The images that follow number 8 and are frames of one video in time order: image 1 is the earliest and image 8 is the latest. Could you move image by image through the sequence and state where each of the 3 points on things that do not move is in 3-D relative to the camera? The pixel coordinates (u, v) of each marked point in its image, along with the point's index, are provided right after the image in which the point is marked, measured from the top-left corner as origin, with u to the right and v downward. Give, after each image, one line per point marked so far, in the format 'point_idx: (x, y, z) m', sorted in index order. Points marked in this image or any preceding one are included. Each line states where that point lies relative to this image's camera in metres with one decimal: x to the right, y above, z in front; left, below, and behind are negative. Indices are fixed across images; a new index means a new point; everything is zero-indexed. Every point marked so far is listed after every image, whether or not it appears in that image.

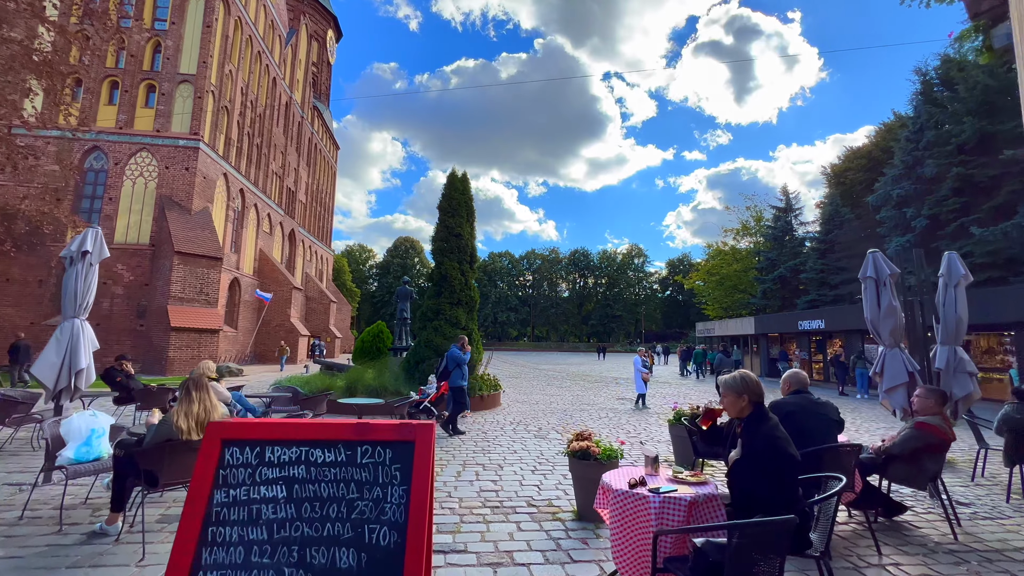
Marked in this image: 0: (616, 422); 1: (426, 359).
0: (+2.4, -3.0, +10.0) m
1: (-2.2, -1.8, +11.1) m
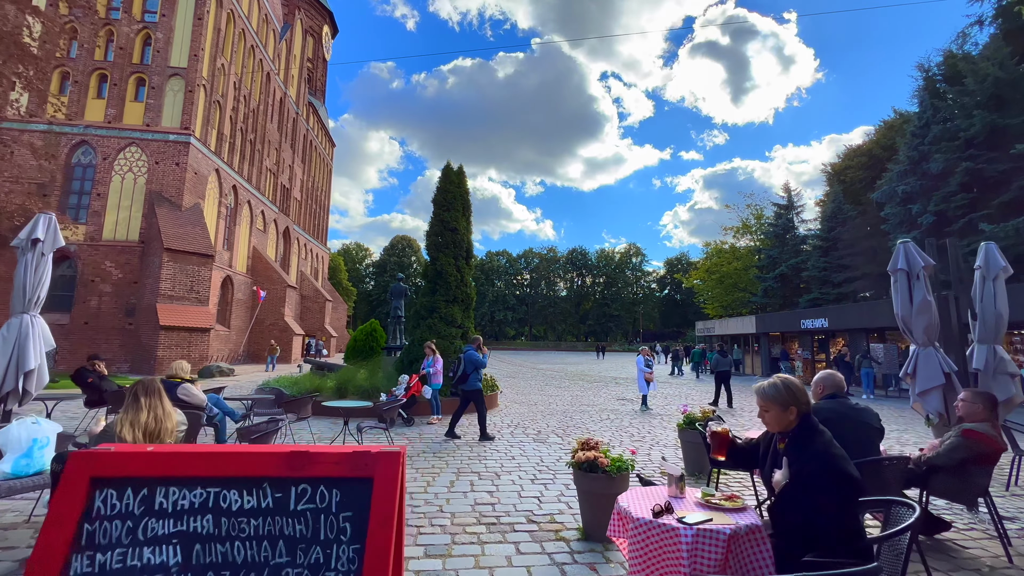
0: (+2.3, -2.9, +9.6) m
1: (-2.2, -1.7, +10.7) m
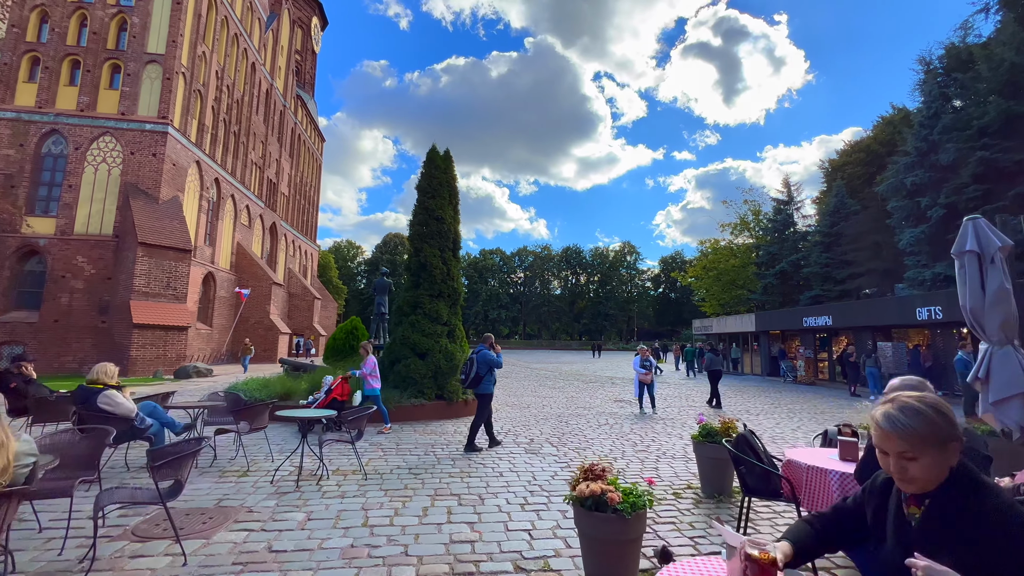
0: (+2.1, -2.8, +8.7) m
1: (-2.4, -1.6, +9.8) m
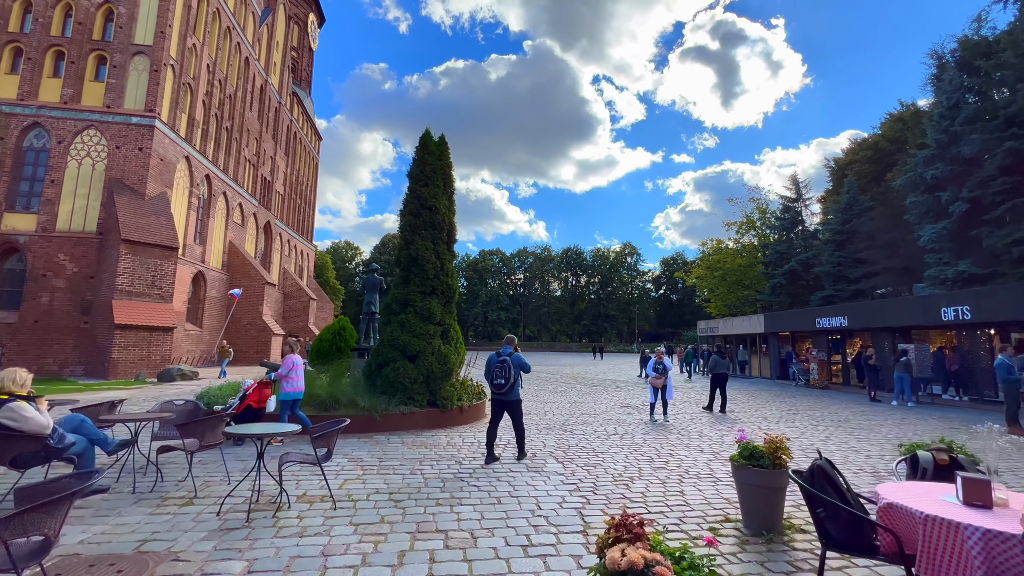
0: (+2.1, -2.7, +7.8) m
1: (-2.4, -1.5, +8.9) m
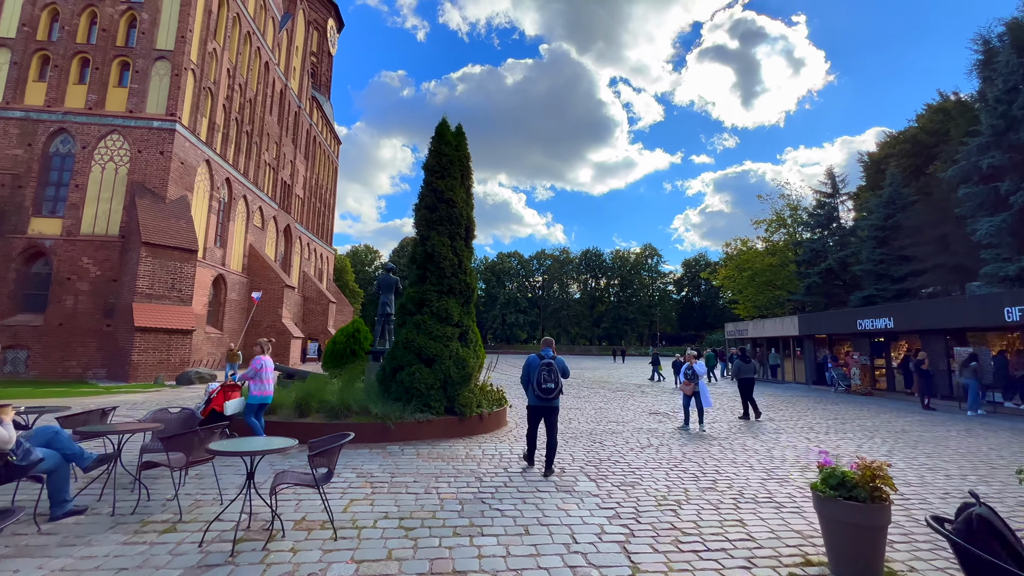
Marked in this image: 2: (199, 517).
0: (+2.5, -2.7, +7.1) m
1: (-2.0, -1.5, +8.3) m
2: (-2.8, -2.1, +4.0) m
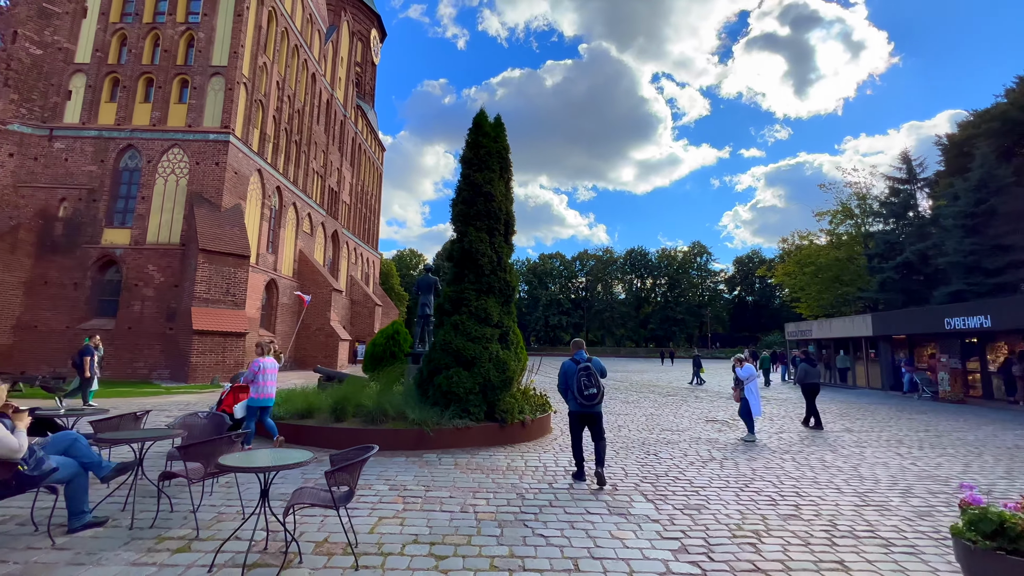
0: (+3.1, -2.6, +6.2) m
1: (-1.2, -1.4, +7.9) m
2: (-2.4, -2.0, +3.7) m
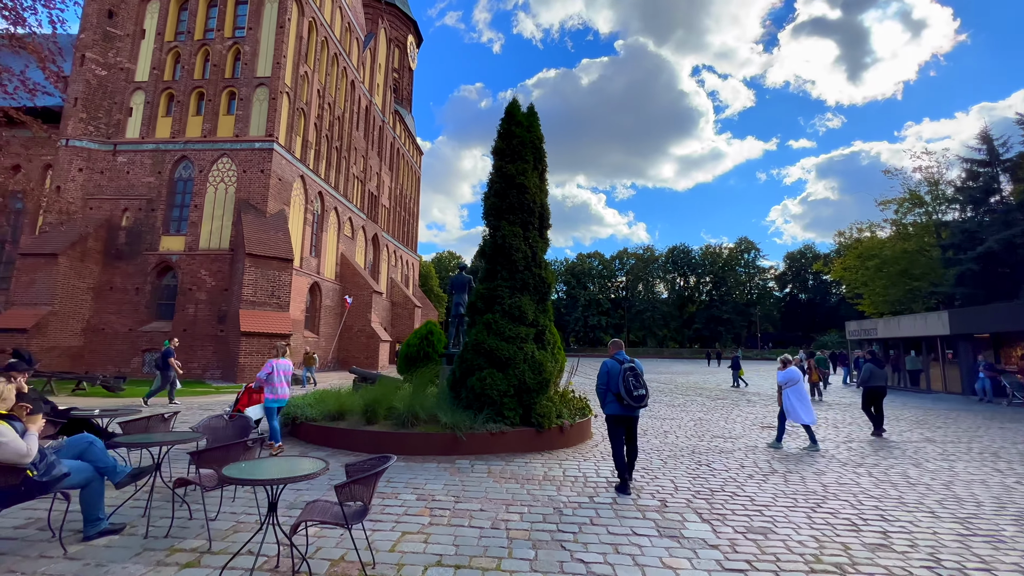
0: (+3.6, -2.5, +5.5) m
1: (-0.6, -1.4, +7.5) m
2: (-2.2, -2.0, +3.4) m
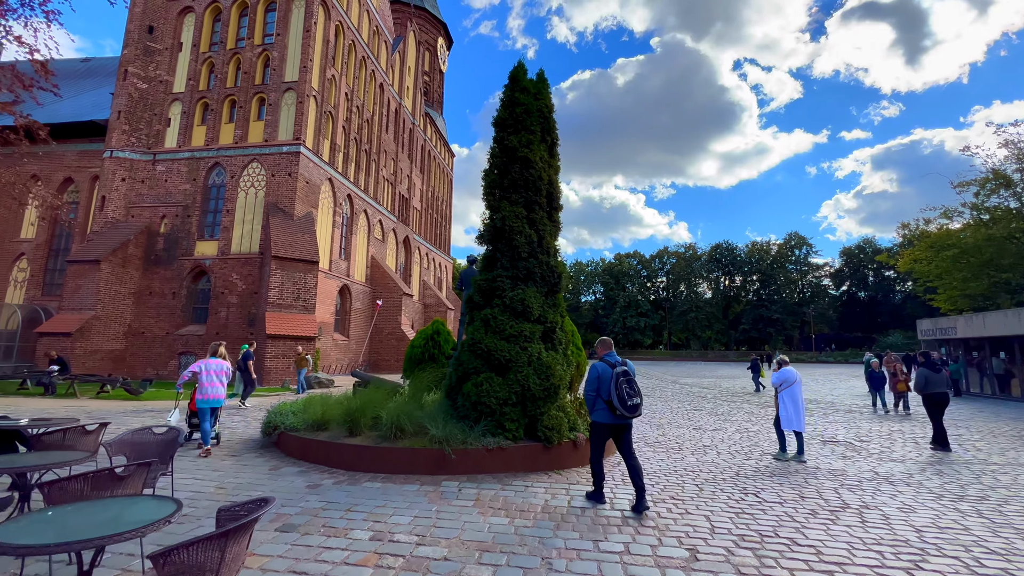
0: (+3.5, -2.3, +4.1) m
1: (-0.6, -1.3, +6.5) m
2: (-2.5, -1.9, +2.5) m
